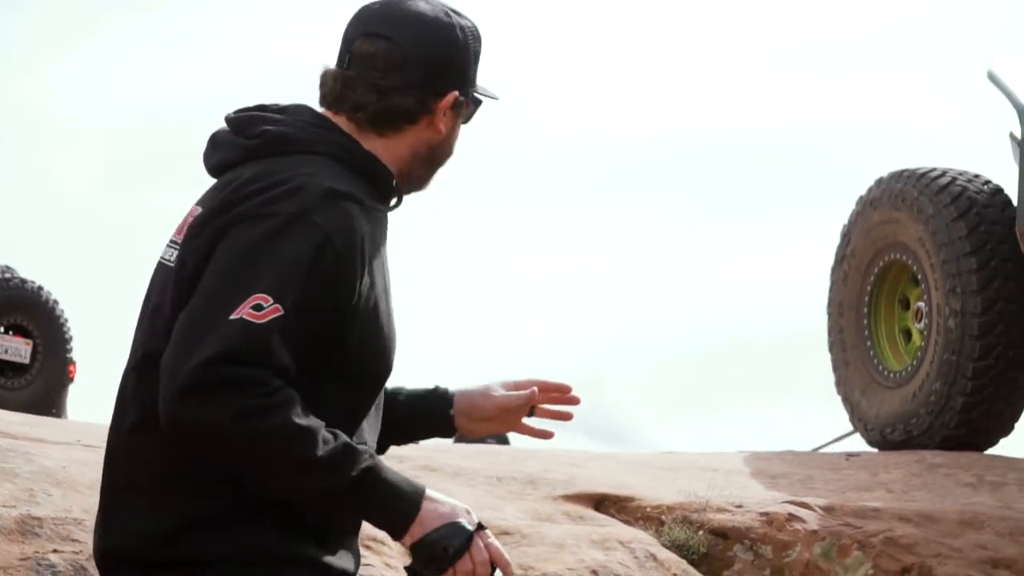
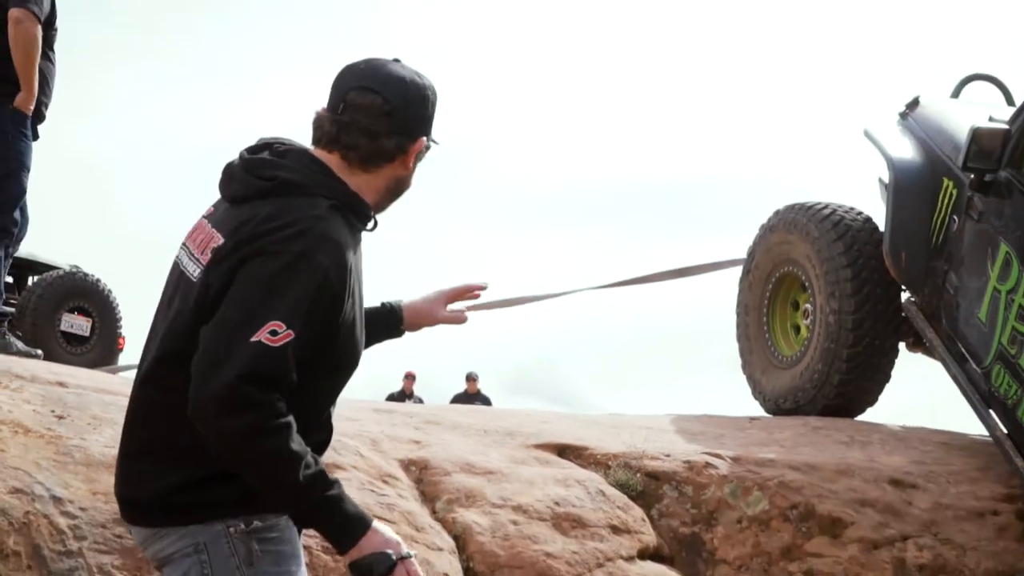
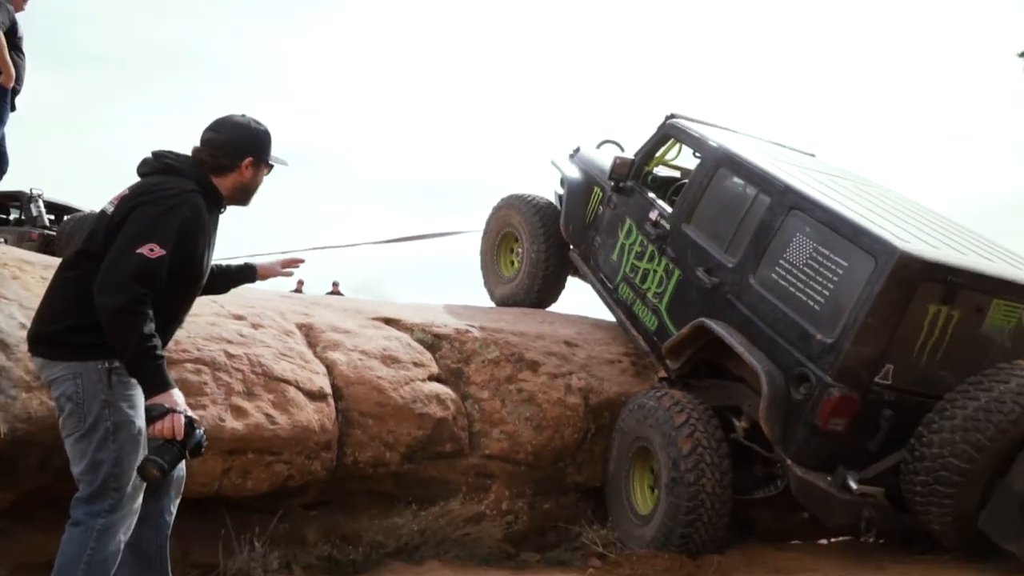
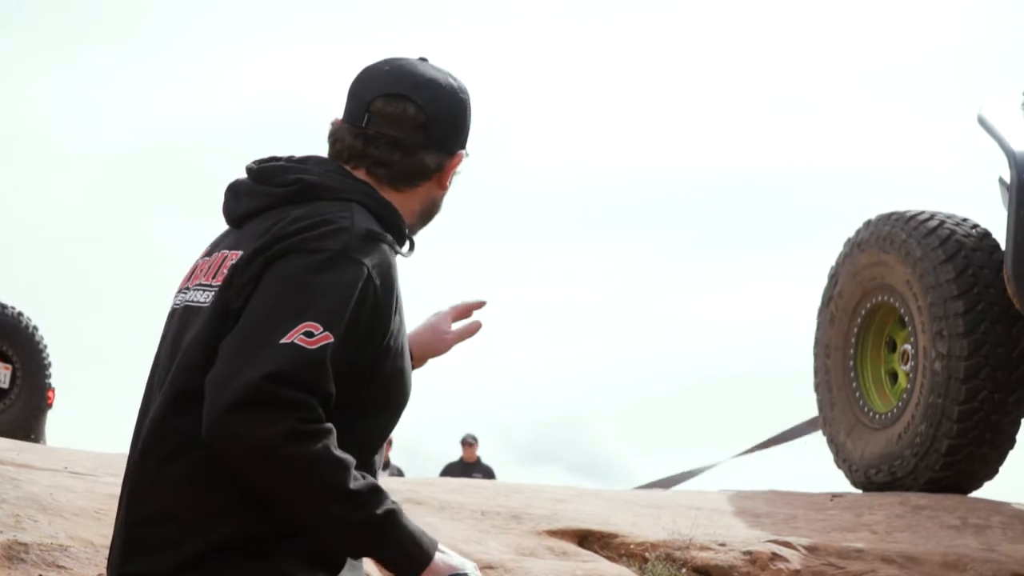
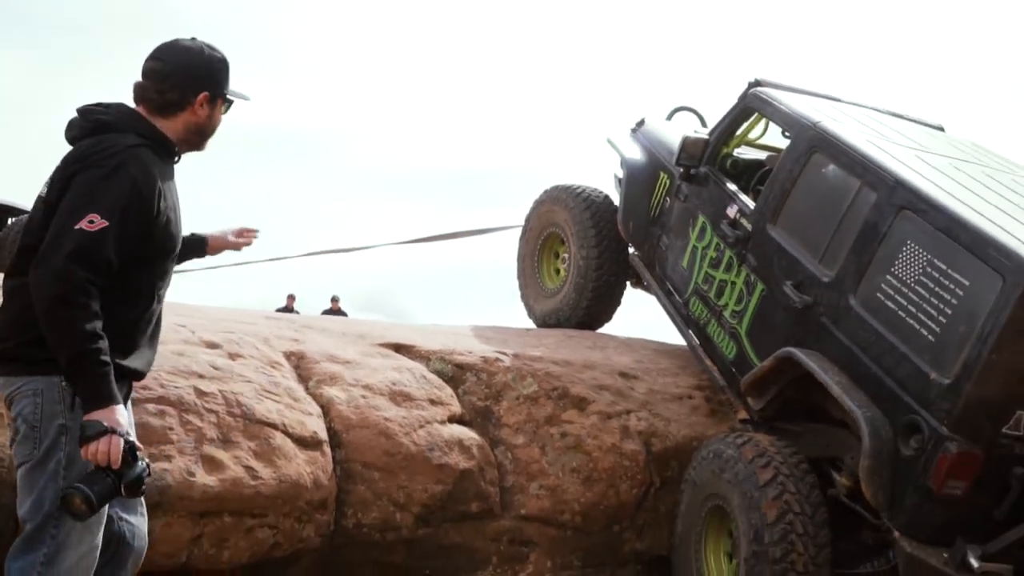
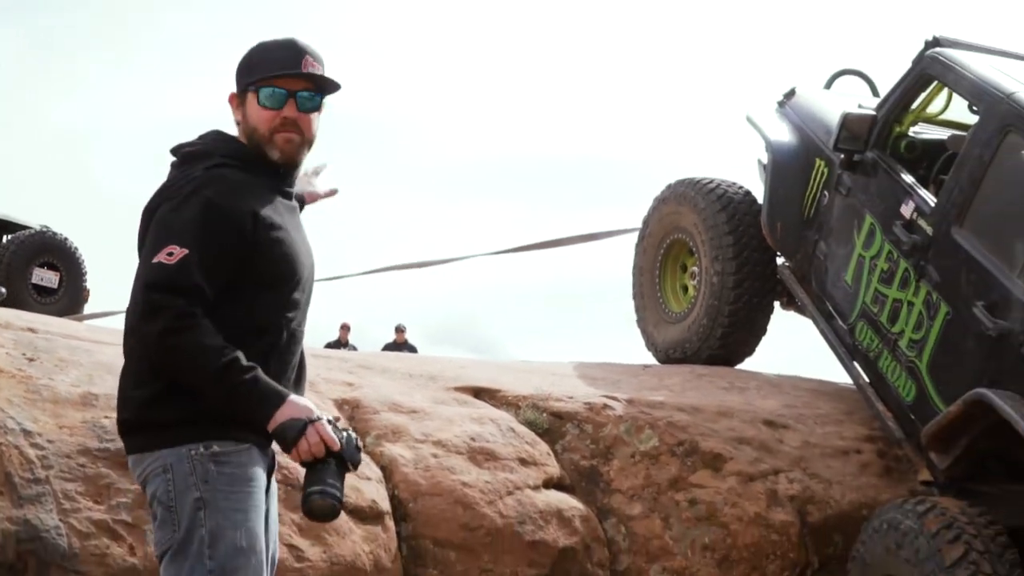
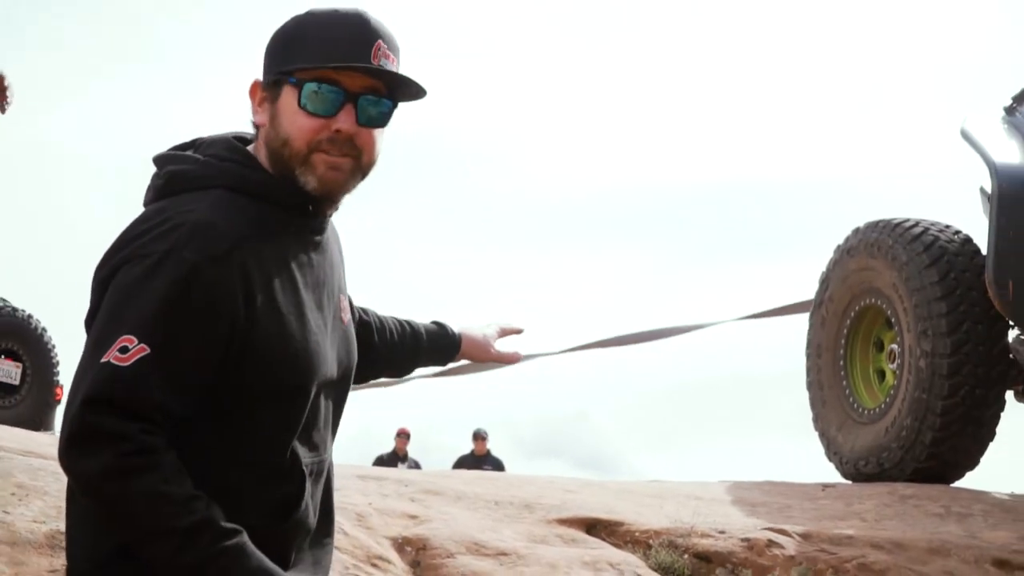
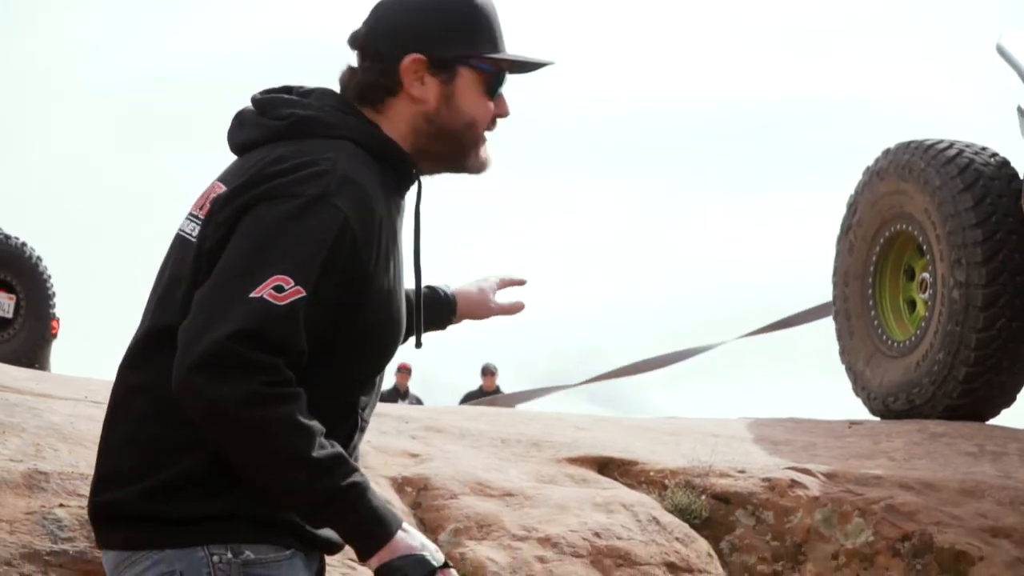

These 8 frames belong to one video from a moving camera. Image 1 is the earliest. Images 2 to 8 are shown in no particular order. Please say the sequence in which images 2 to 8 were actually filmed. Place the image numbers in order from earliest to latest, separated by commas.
4, 8, 7, 2, 6, 5, 3
